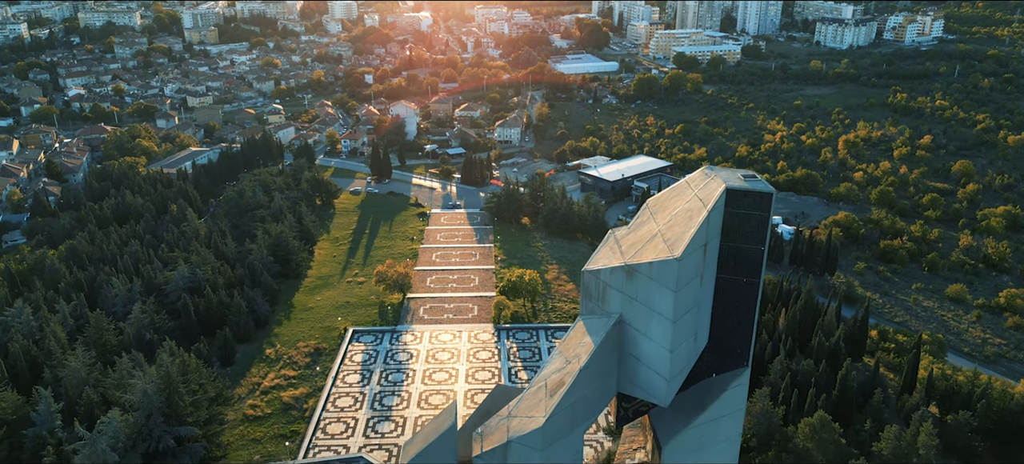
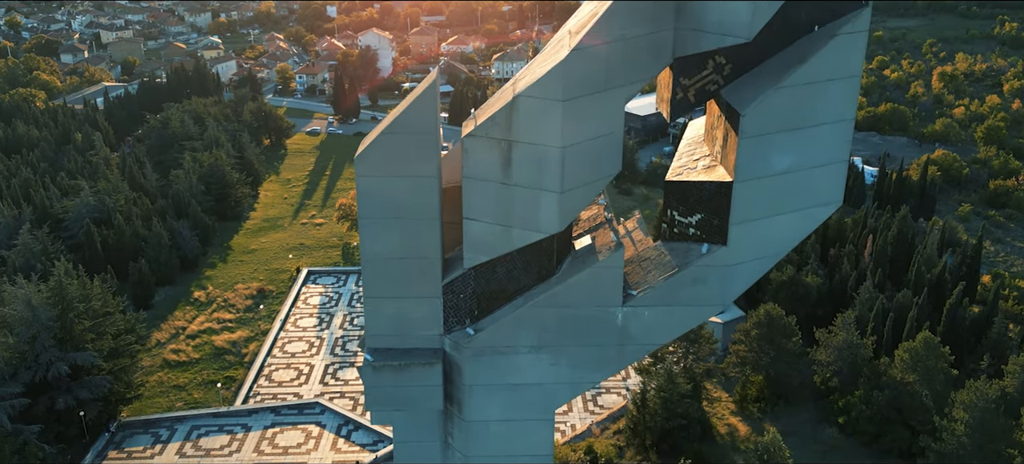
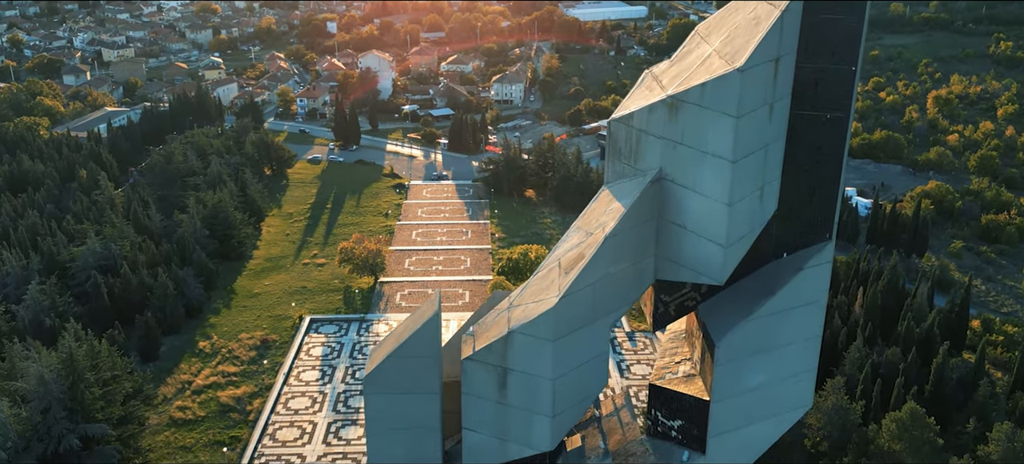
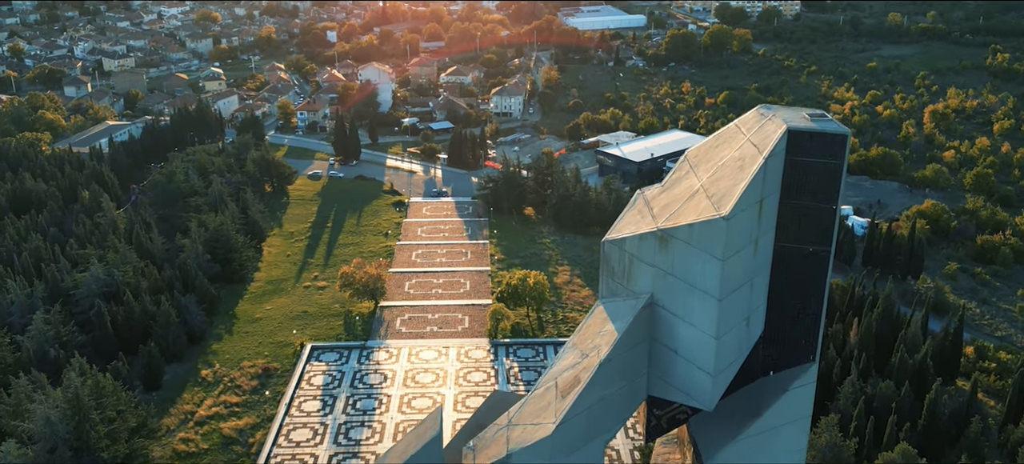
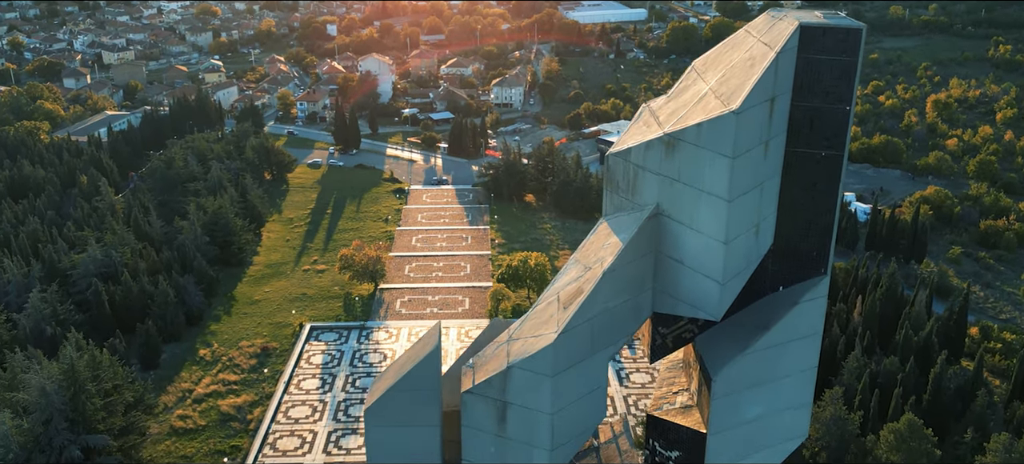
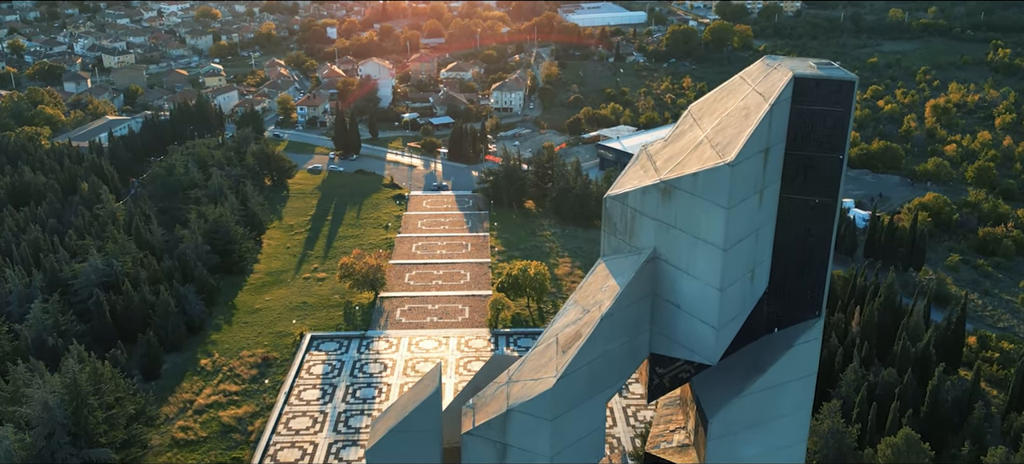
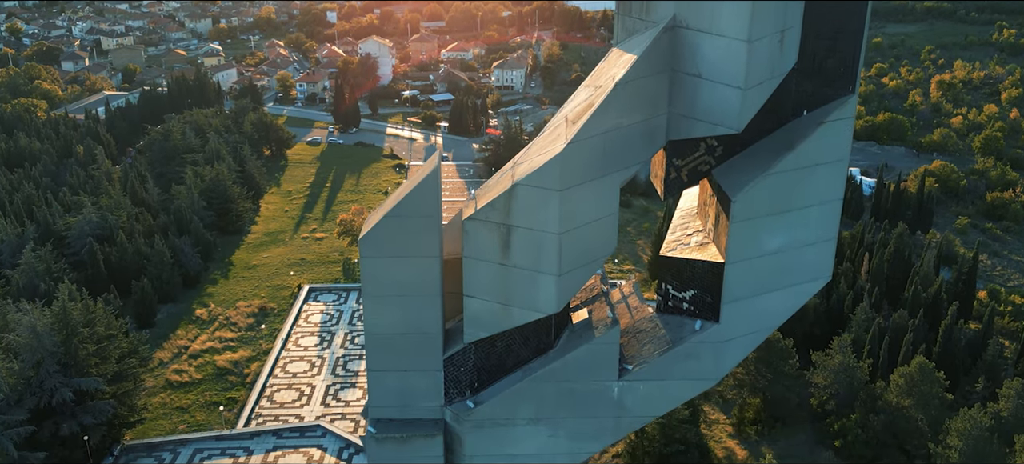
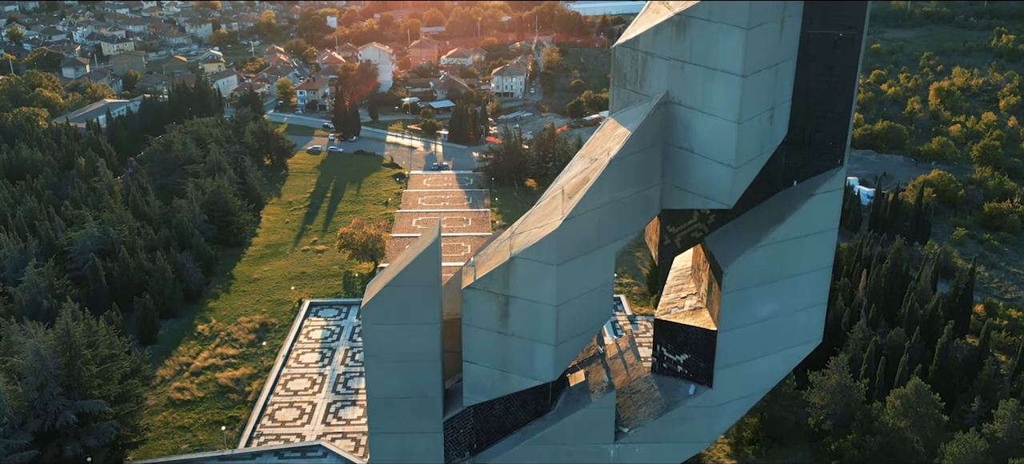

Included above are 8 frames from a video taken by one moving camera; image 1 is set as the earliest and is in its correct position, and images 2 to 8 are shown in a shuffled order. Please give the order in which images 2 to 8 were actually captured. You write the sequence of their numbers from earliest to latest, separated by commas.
4, 6, 5, 3, 8, 7, 2
